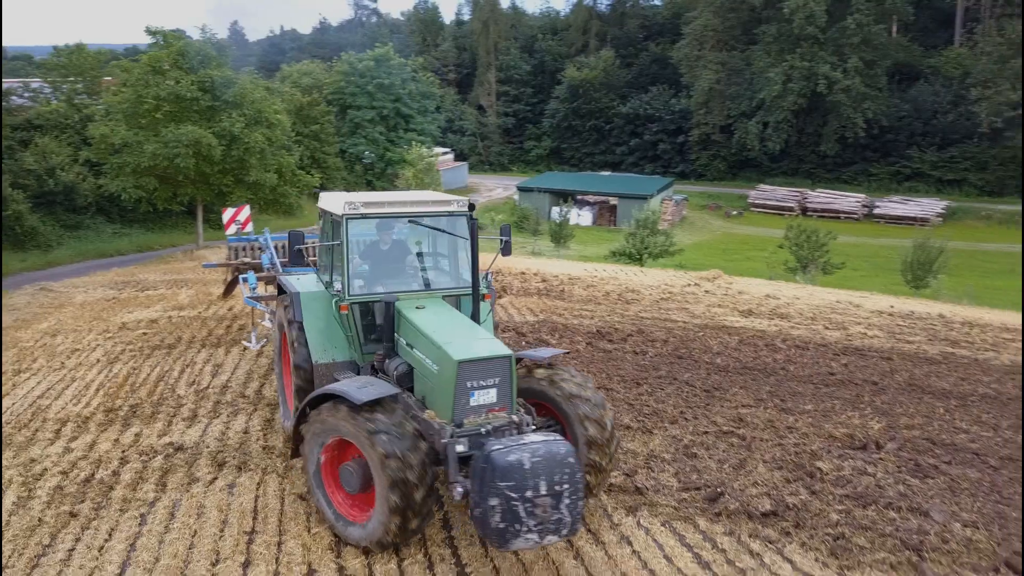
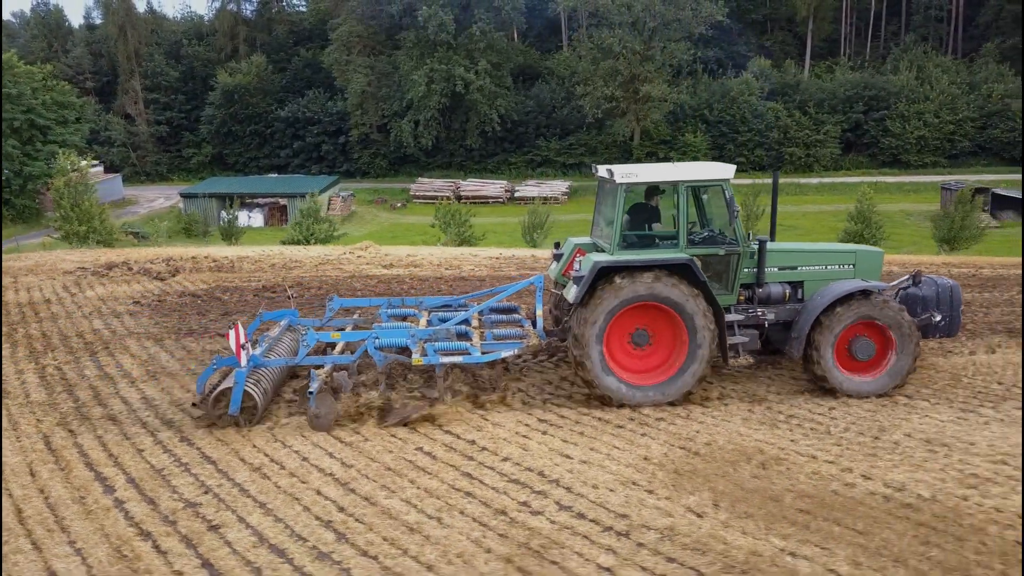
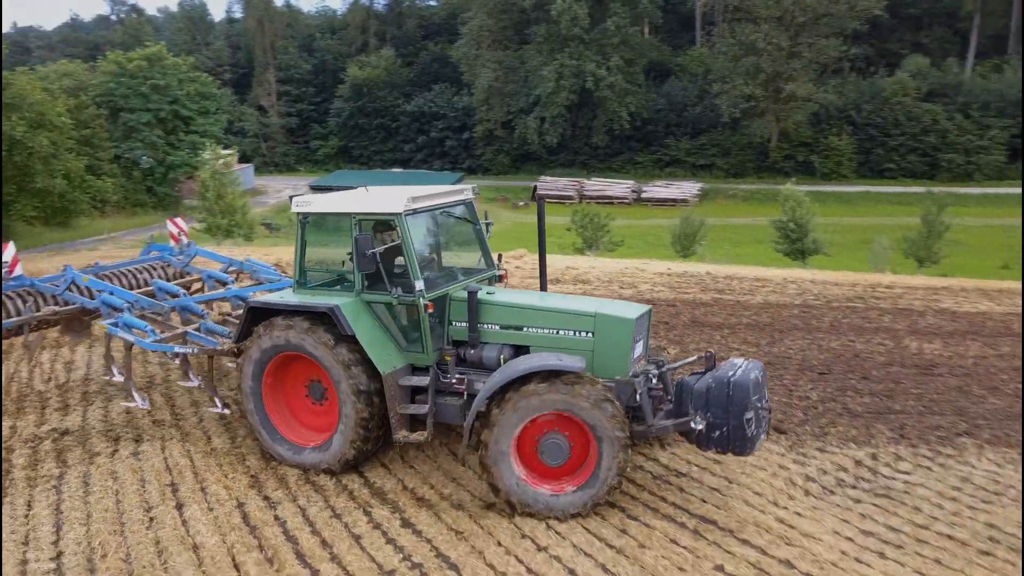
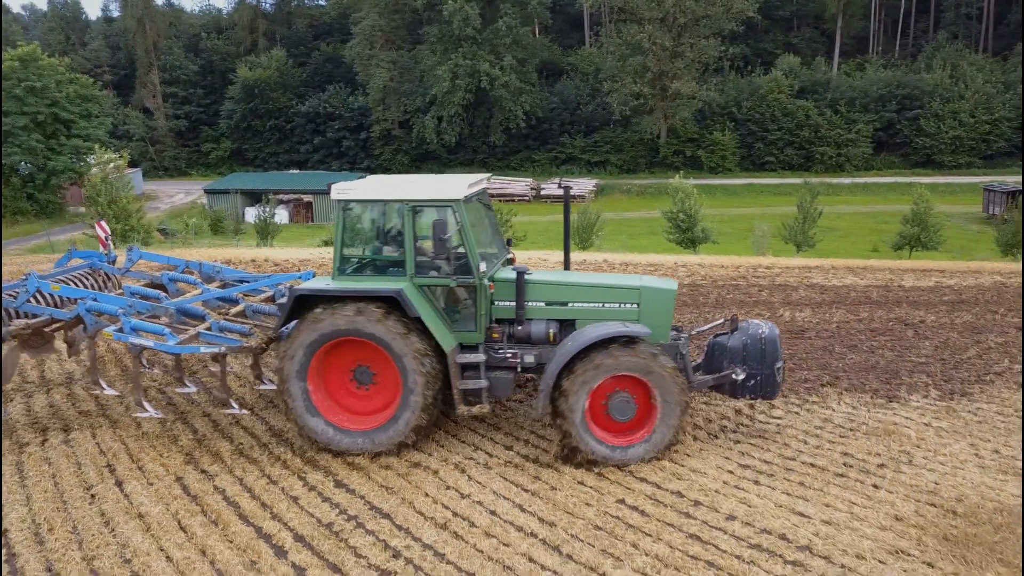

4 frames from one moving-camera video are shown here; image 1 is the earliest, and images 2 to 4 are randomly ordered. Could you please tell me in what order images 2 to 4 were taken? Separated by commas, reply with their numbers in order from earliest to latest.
3, 4, 2
